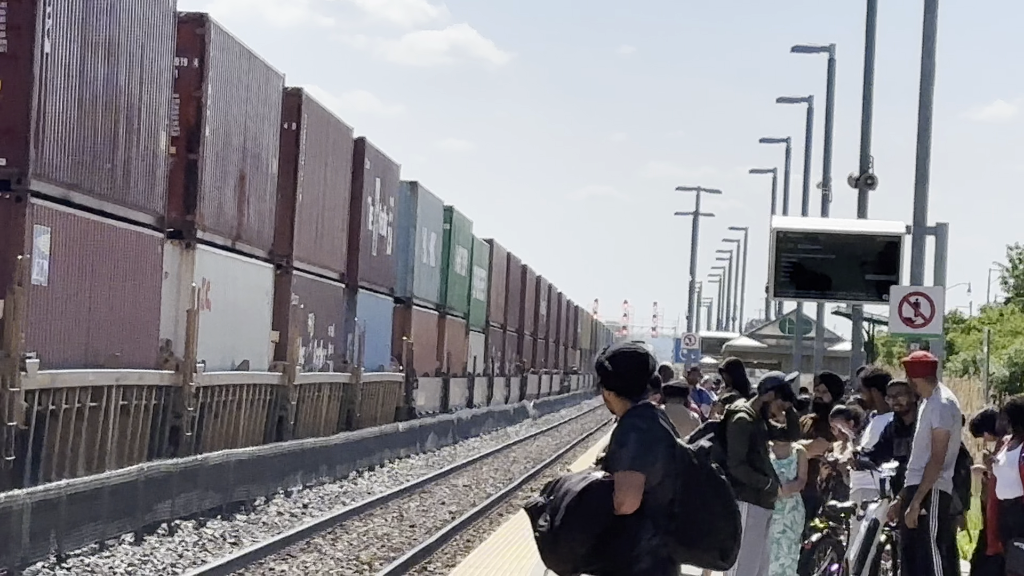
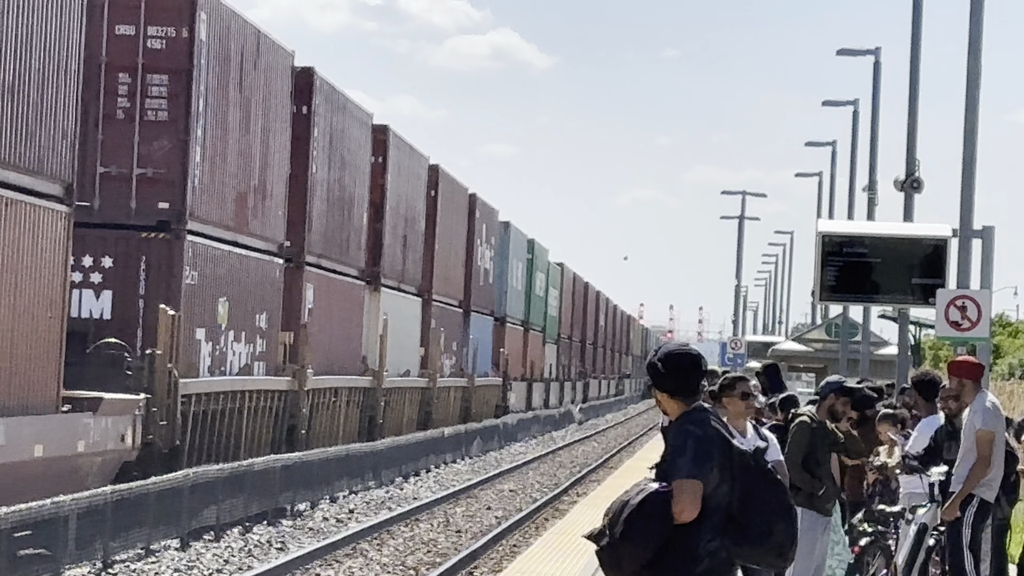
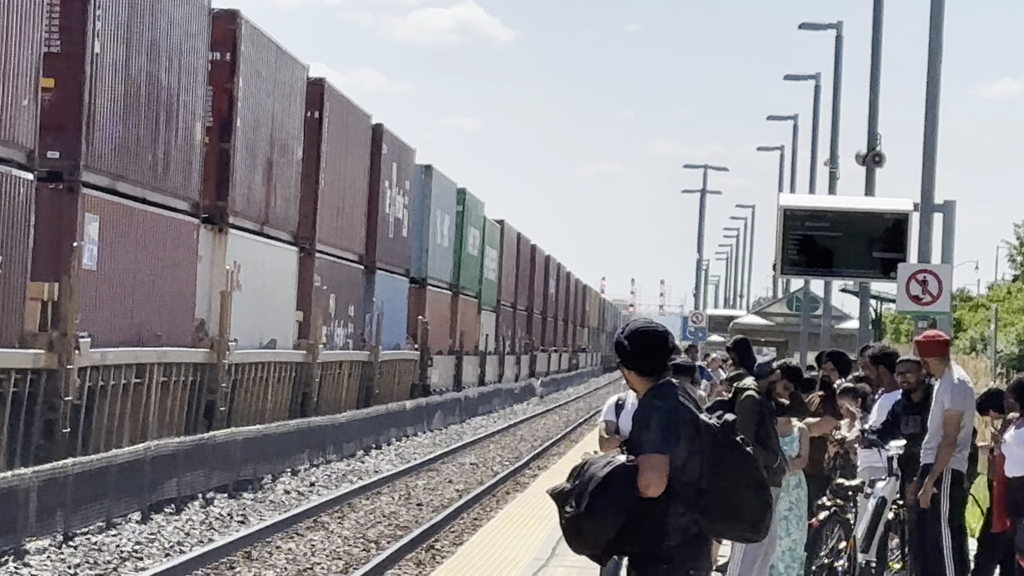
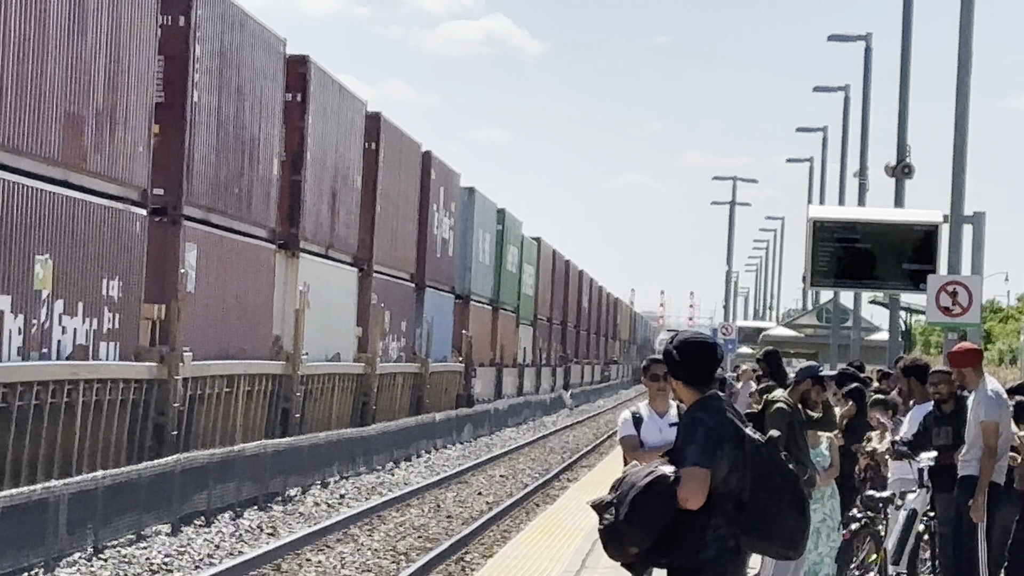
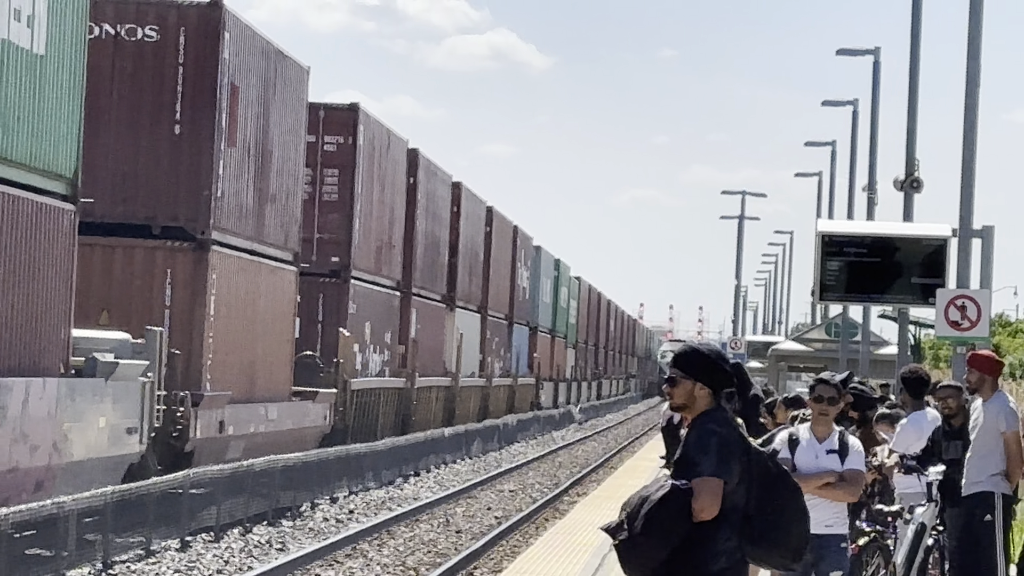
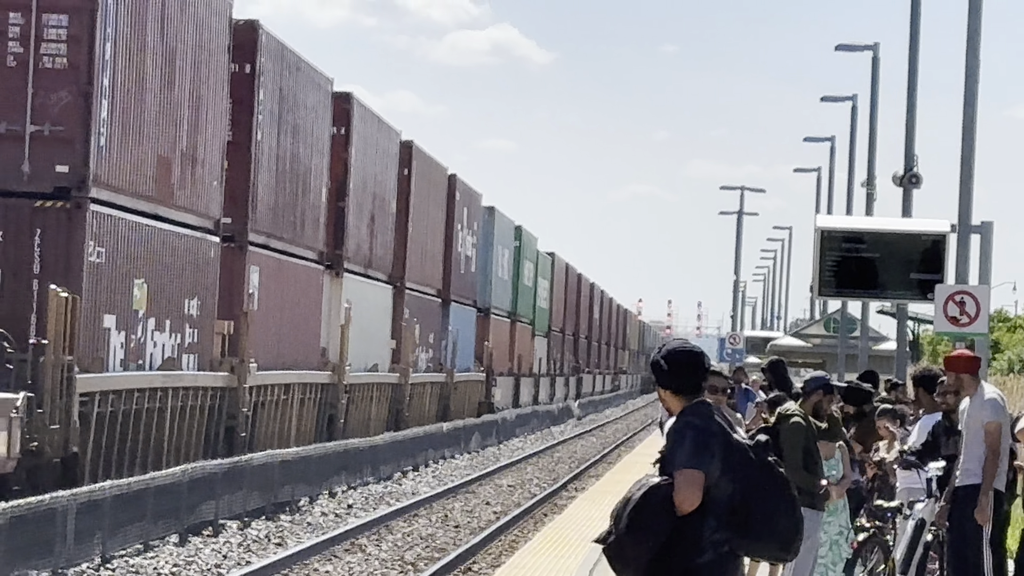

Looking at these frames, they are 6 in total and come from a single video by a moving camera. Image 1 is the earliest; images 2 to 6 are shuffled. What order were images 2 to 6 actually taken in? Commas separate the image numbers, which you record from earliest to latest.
3, 4, 6, 2, 5
